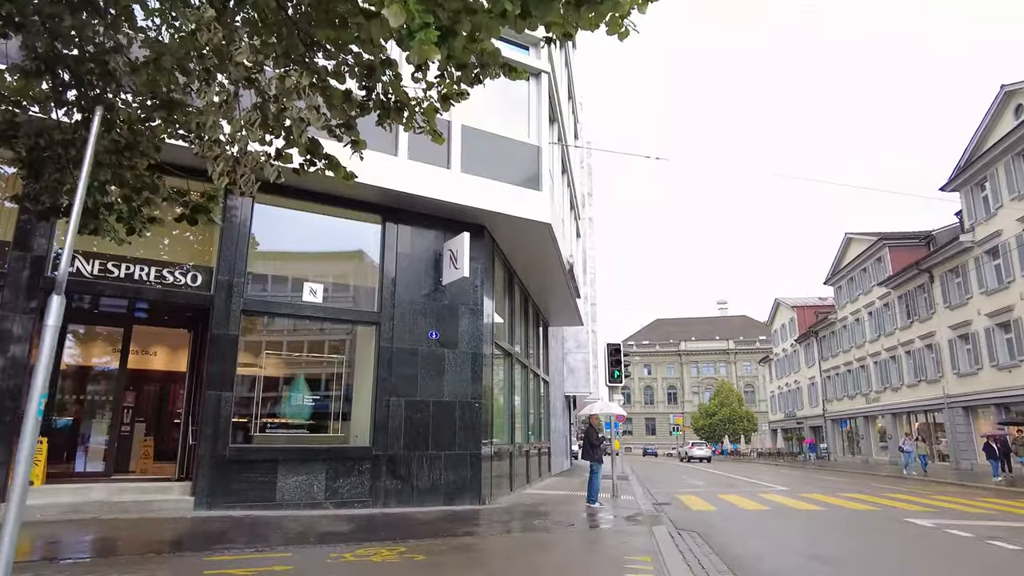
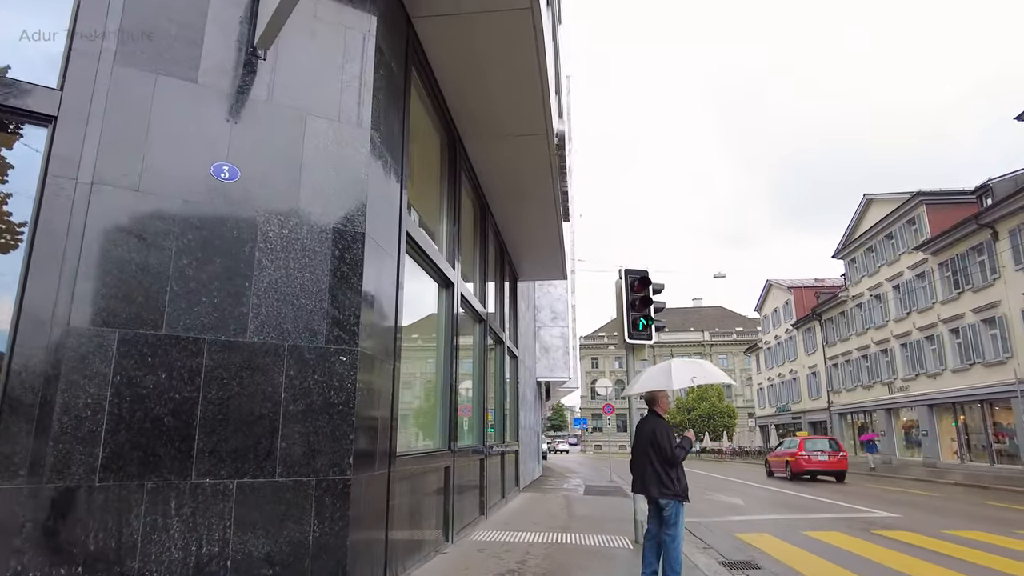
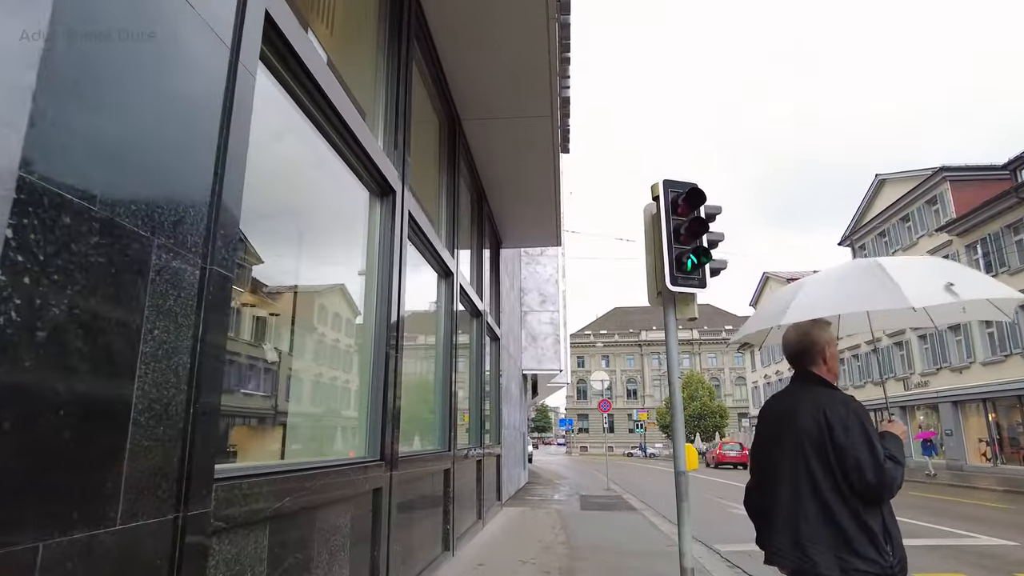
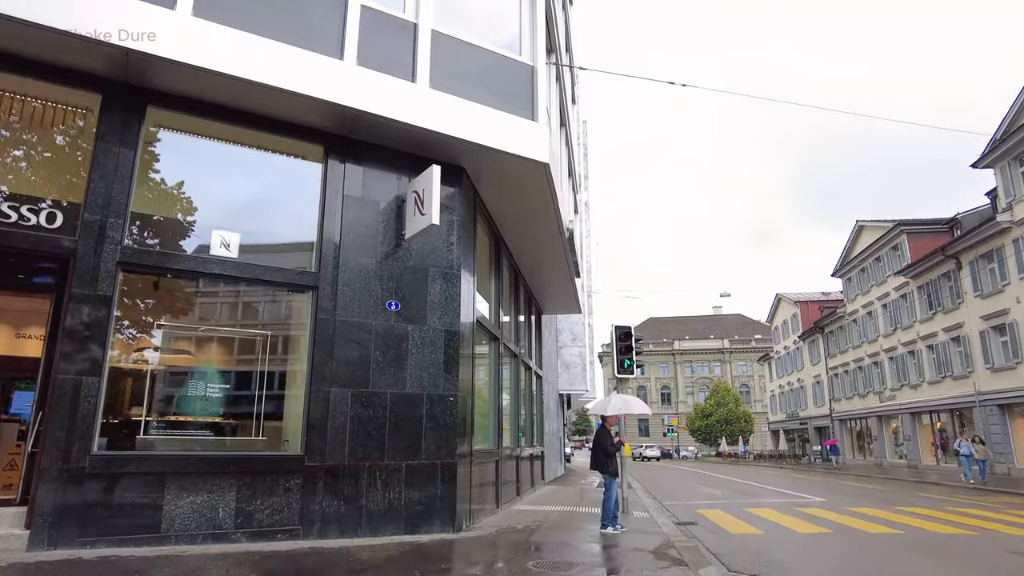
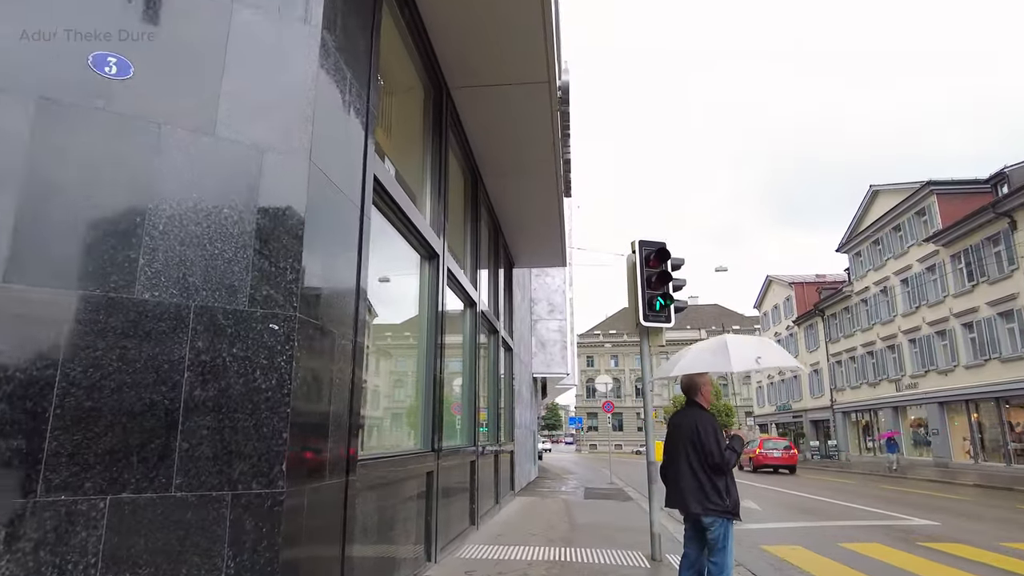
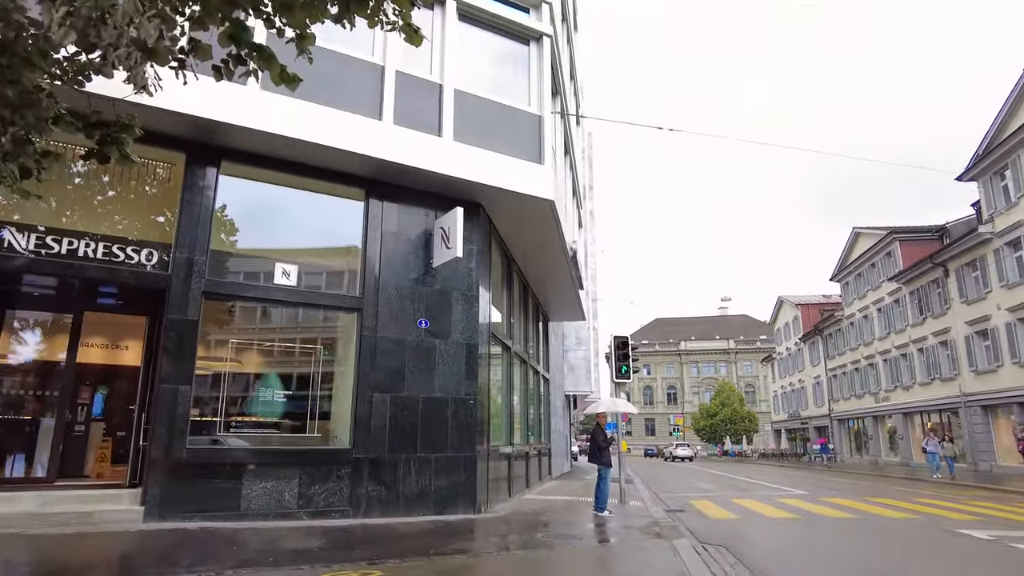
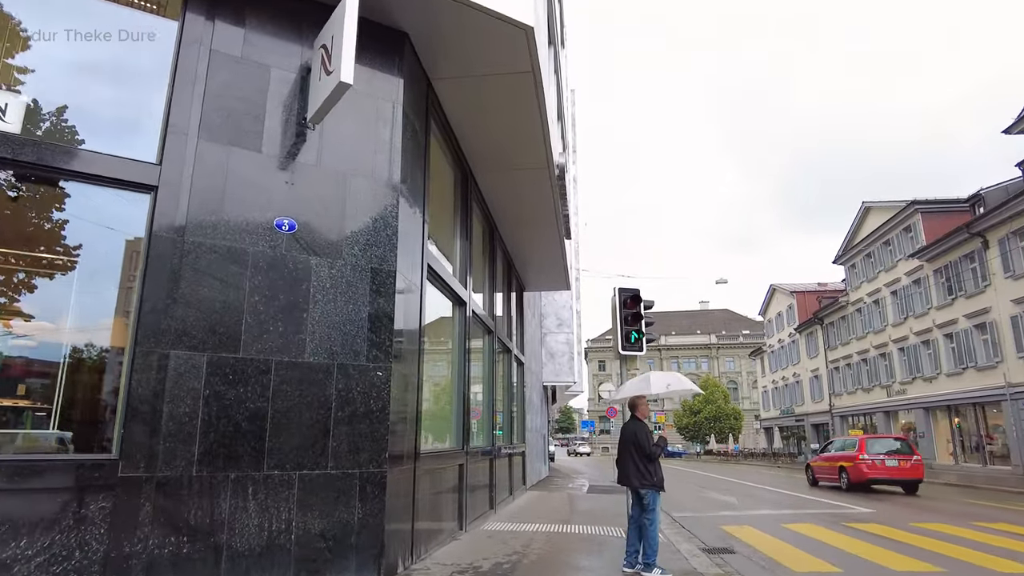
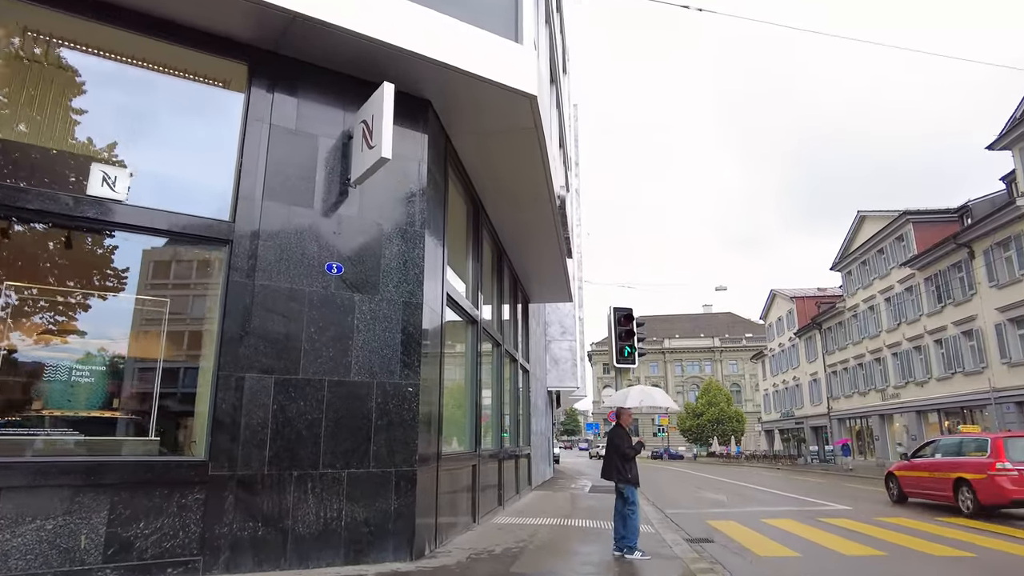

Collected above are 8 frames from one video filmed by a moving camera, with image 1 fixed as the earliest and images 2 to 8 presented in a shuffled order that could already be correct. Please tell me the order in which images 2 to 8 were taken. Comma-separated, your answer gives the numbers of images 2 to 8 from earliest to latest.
6, 4, 8, 7, 2, 5, 3
